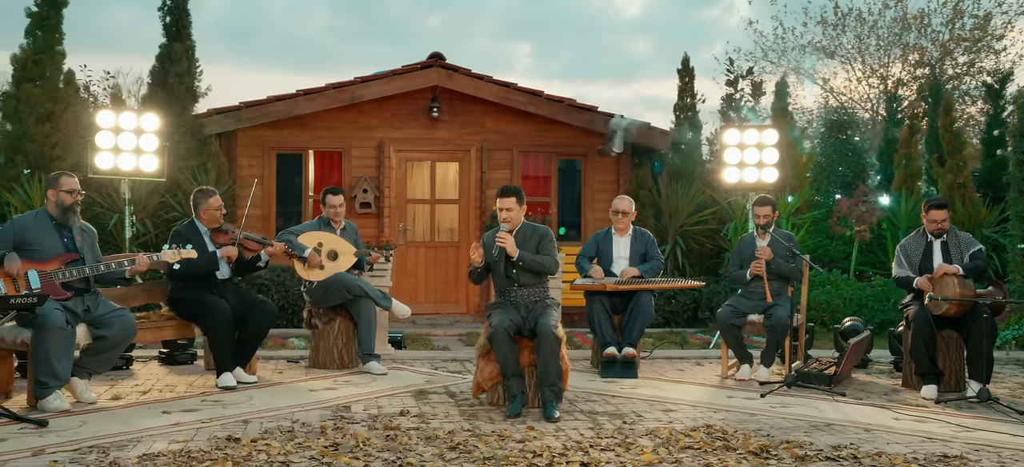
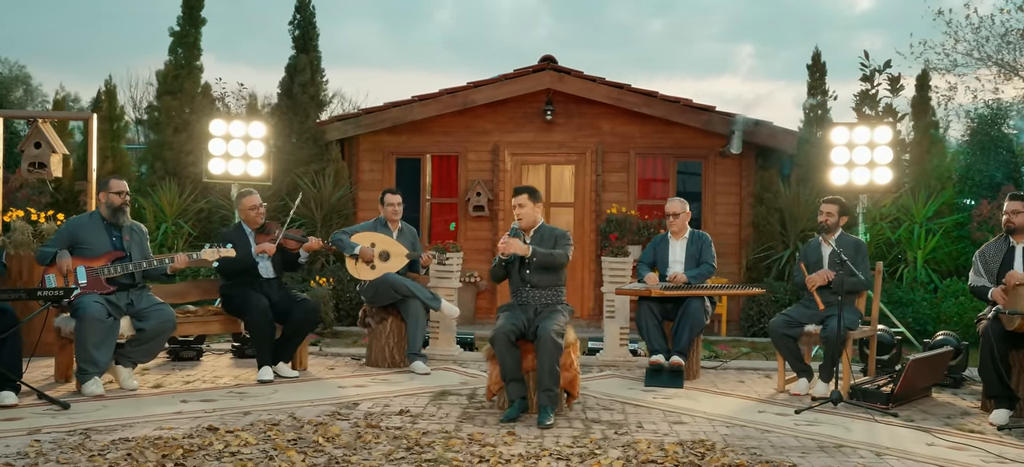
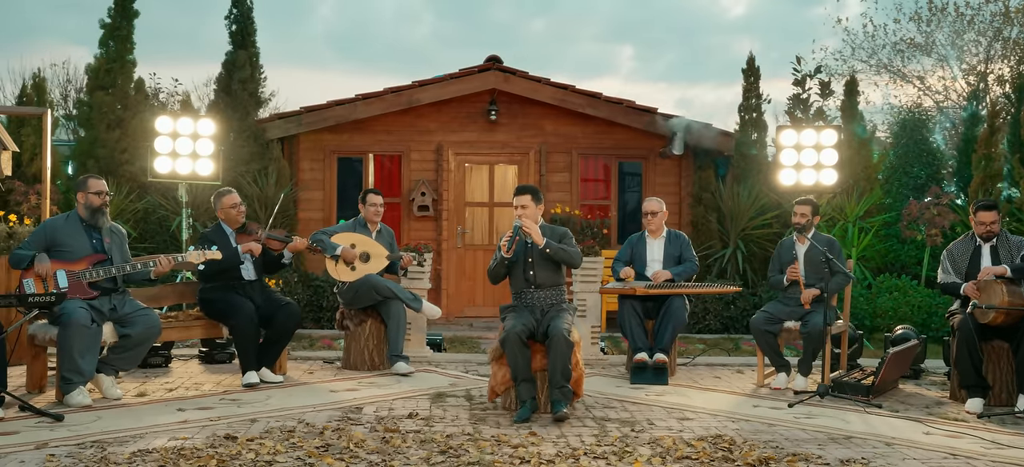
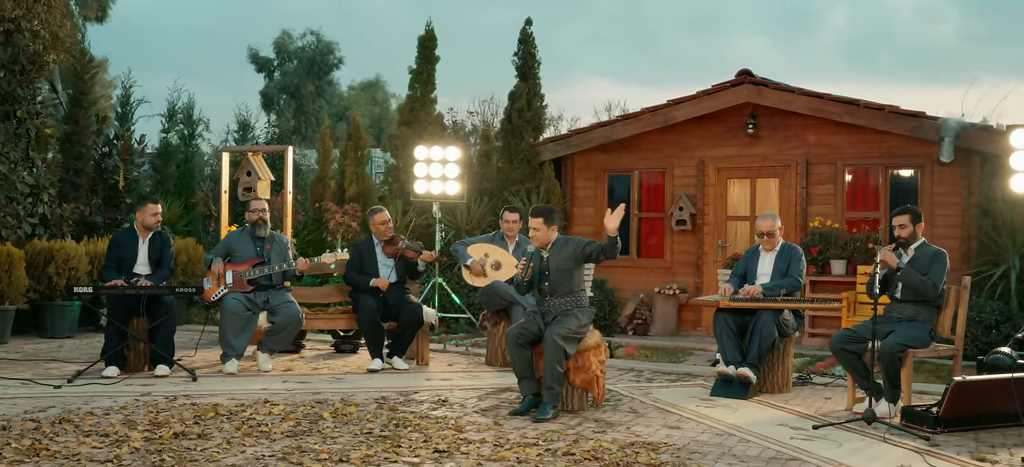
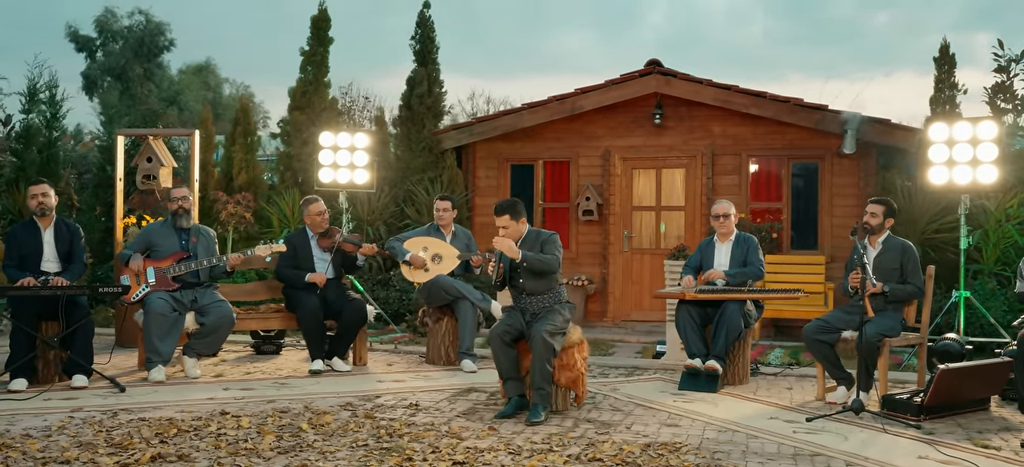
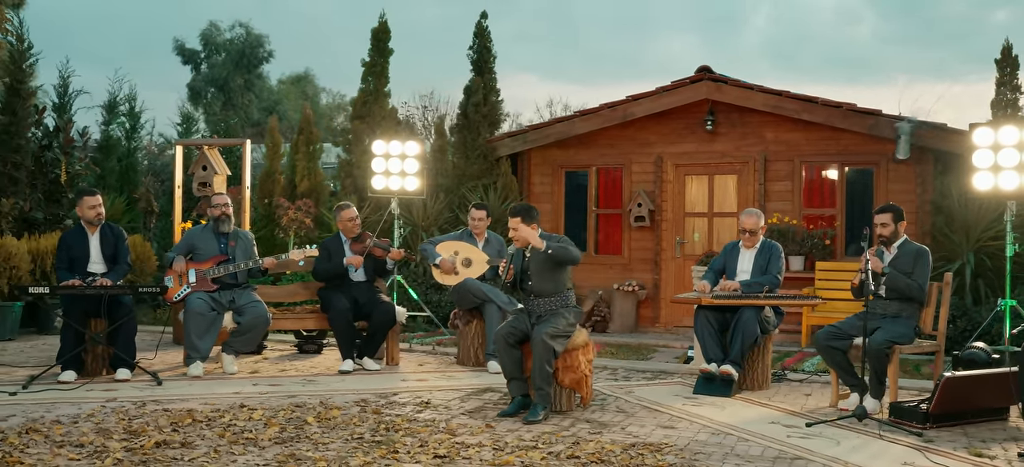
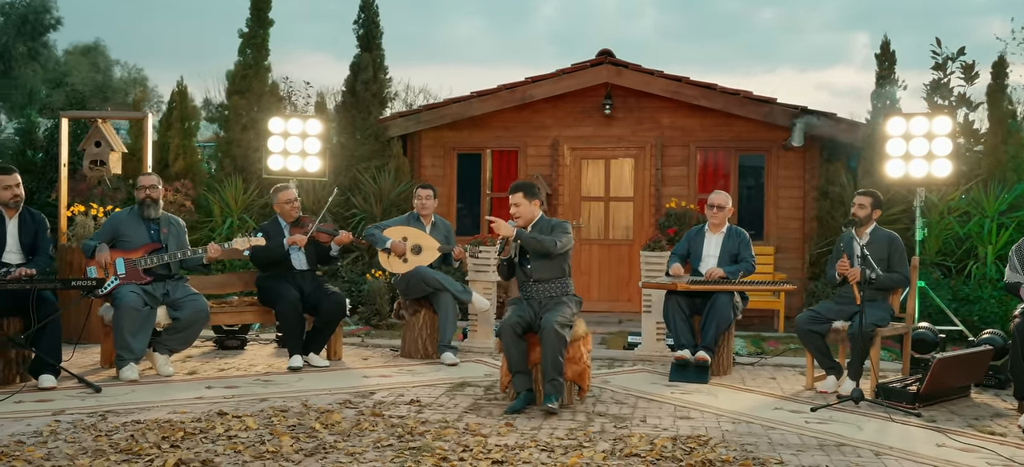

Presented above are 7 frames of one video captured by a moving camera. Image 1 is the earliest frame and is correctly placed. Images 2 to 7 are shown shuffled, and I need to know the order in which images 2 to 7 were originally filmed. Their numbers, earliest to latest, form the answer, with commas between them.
3, 2, 7, 5, 6, 4
